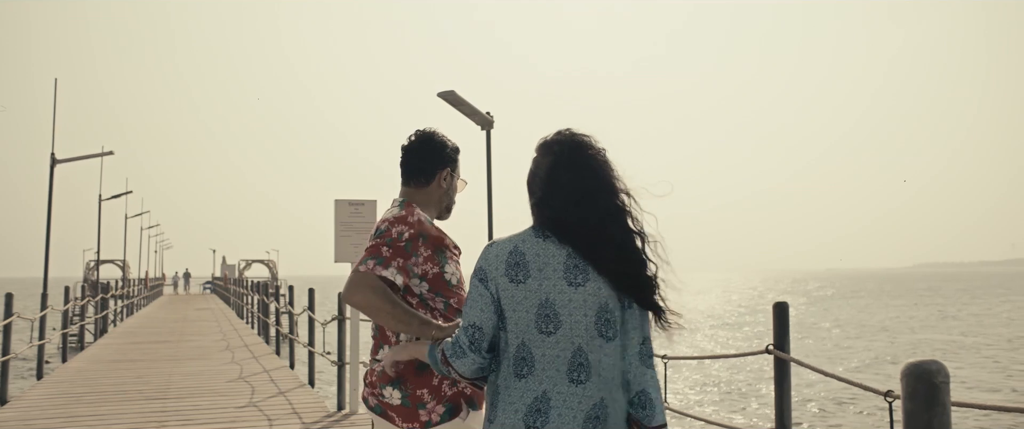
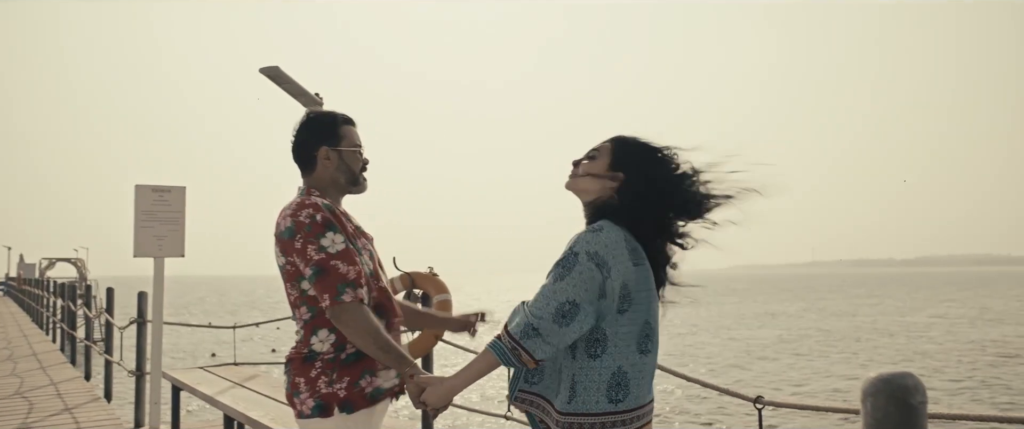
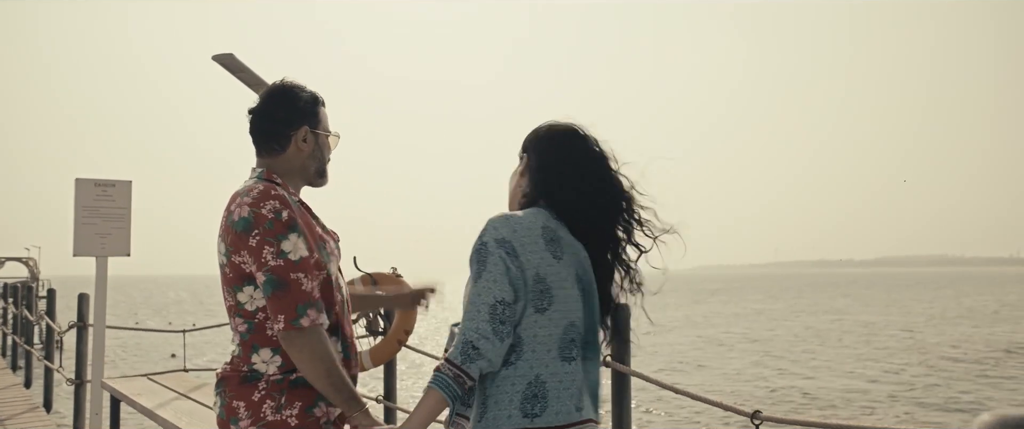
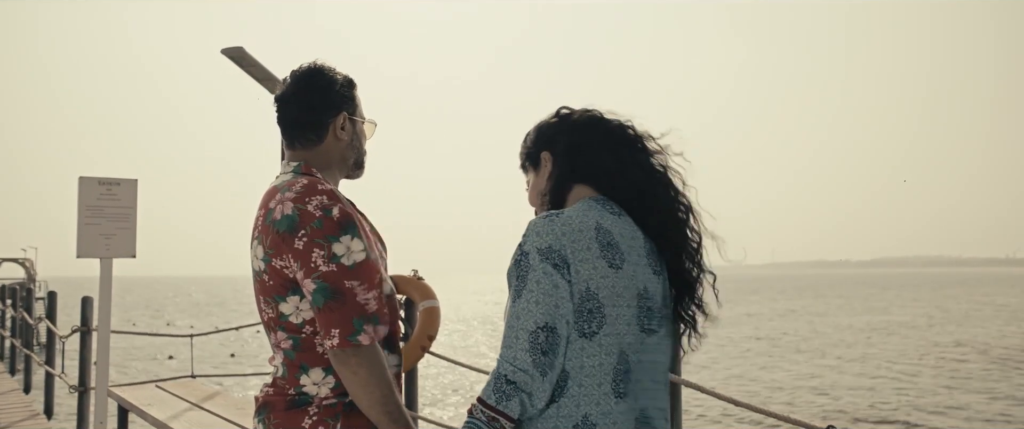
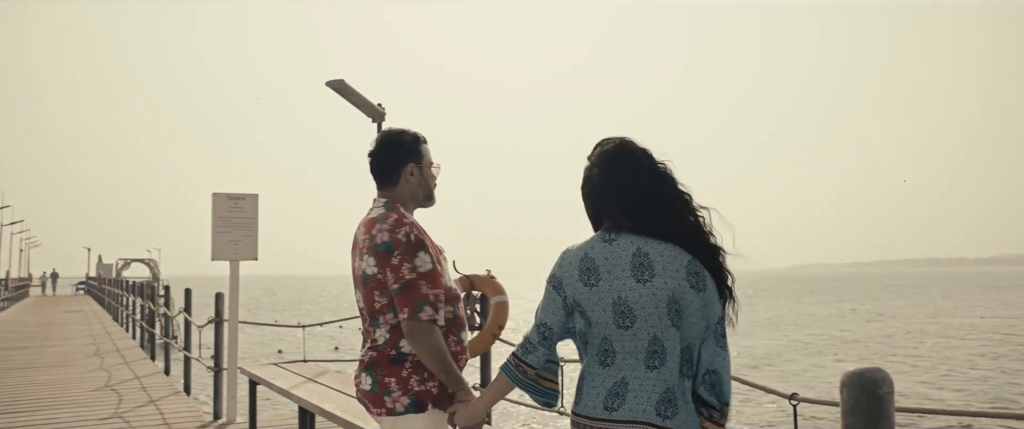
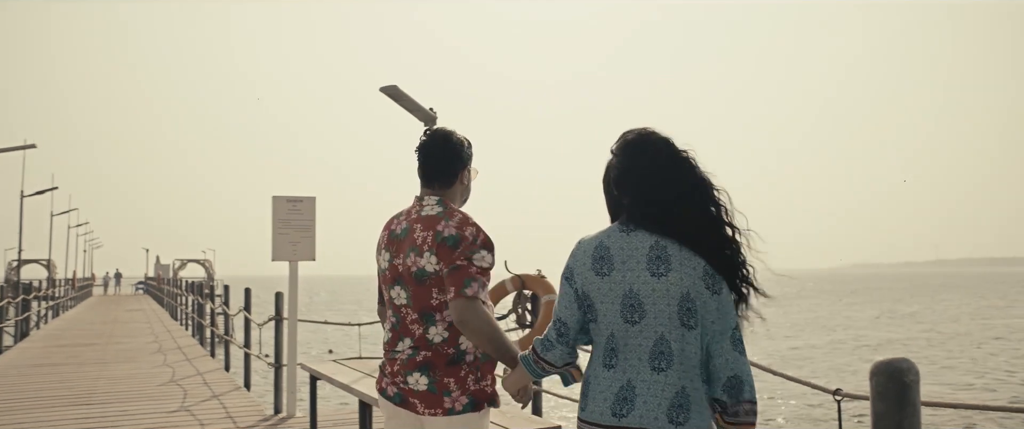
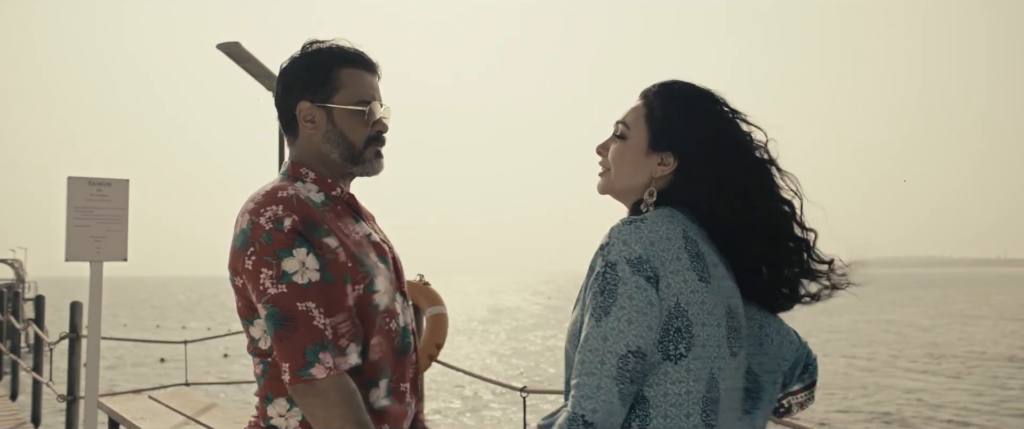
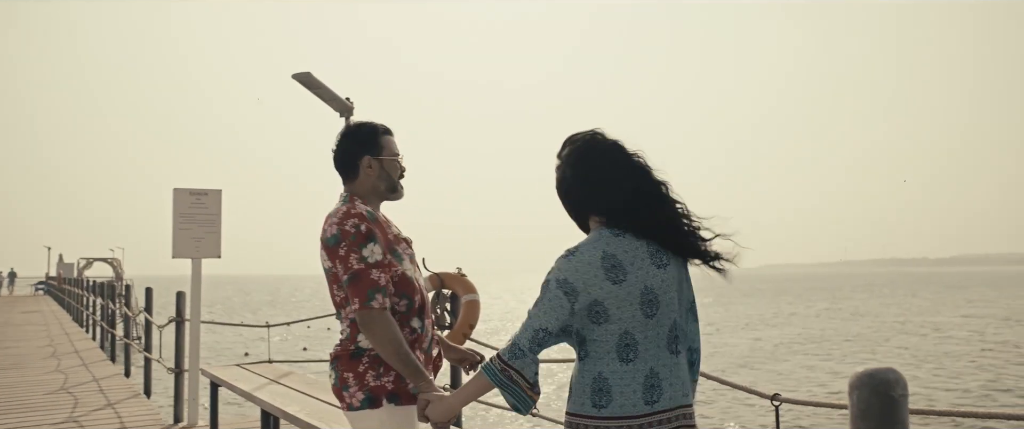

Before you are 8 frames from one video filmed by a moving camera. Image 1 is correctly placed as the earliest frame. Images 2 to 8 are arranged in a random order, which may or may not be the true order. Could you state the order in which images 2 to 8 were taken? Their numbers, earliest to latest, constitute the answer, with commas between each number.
6, 5, 8, 2, 3, 4, 7
